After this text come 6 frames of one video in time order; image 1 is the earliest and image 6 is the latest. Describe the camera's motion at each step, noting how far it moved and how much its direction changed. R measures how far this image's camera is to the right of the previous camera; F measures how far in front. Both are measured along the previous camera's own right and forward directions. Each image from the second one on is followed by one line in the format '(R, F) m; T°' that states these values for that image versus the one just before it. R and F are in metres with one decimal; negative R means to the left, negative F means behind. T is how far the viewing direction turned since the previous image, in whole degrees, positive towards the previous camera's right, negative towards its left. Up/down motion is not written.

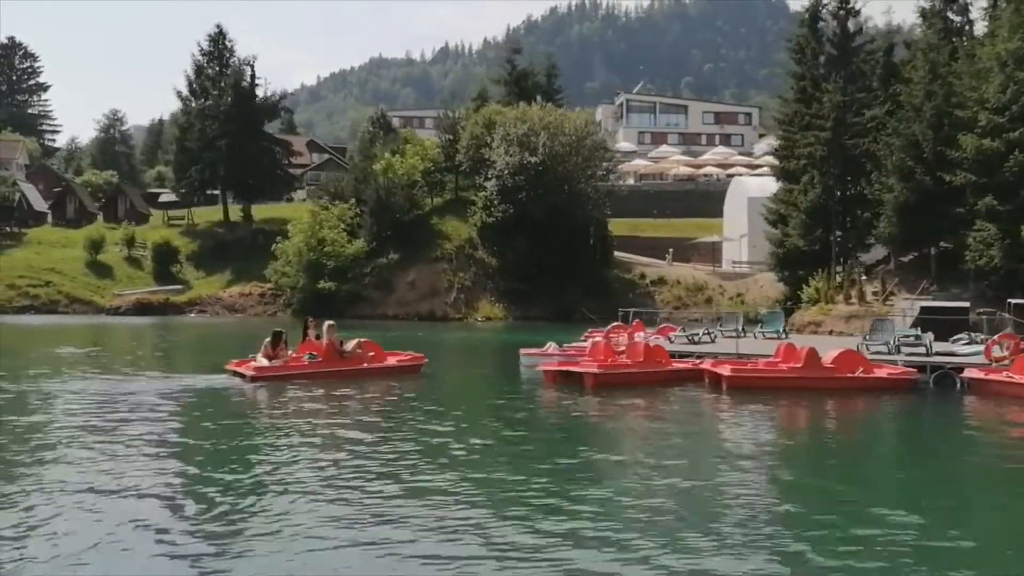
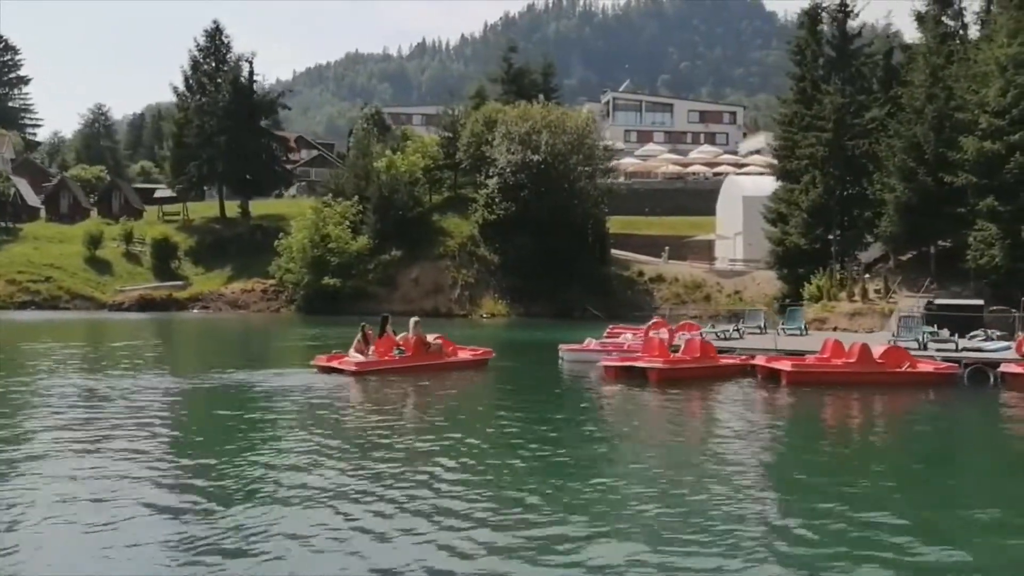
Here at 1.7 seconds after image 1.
(-2.0, -0.8) m; +2°
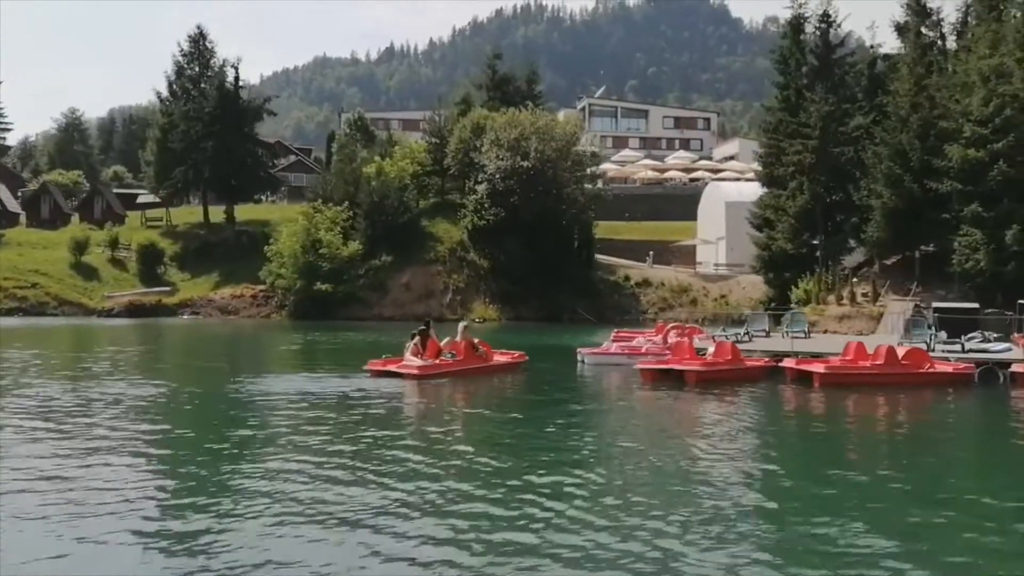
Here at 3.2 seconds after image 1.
(-1.6, -0.7) m; +2°
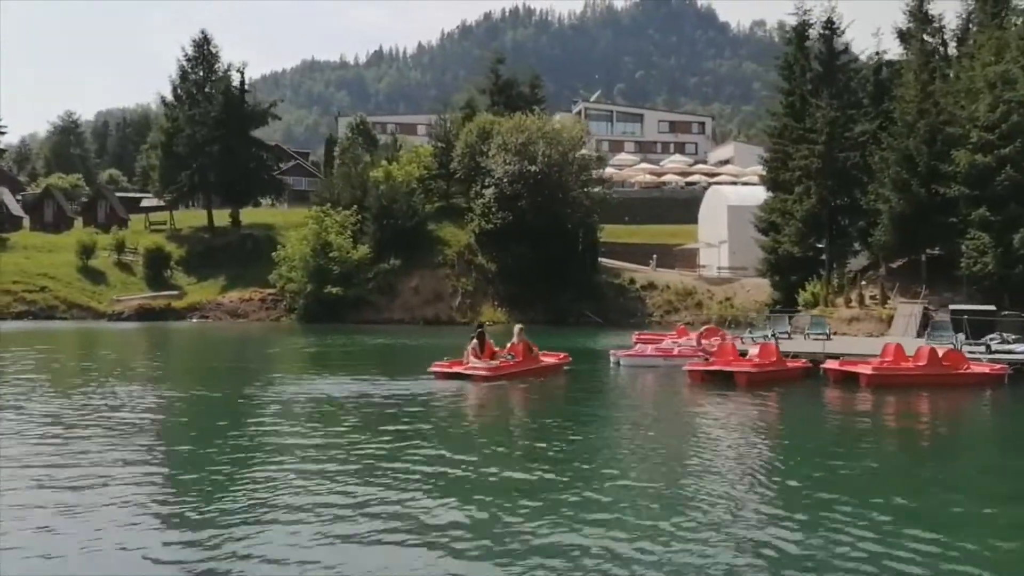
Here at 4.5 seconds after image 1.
(-1.5, -0.6) m; +1°
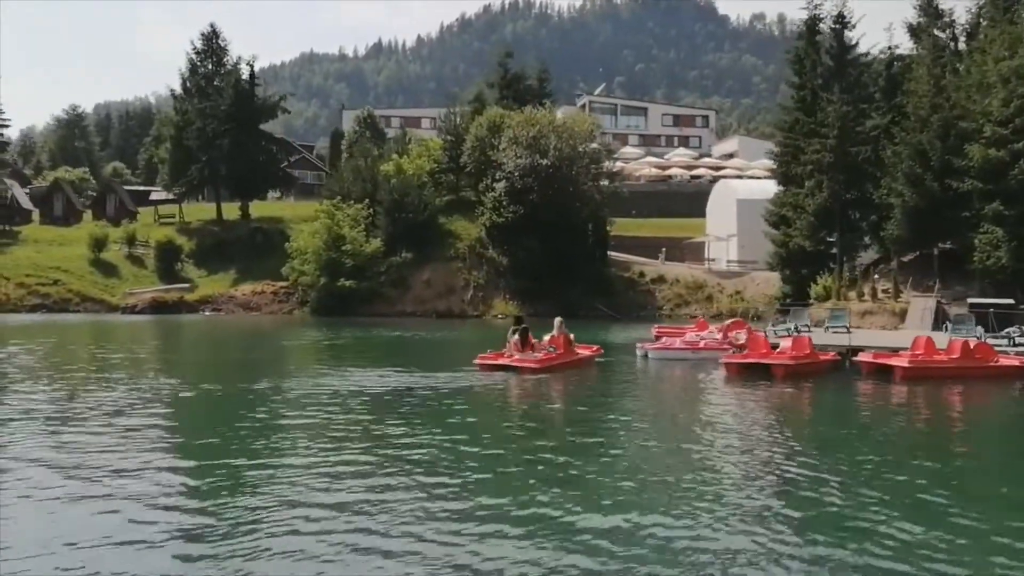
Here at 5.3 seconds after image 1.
(-1.0, -0.3) m; 0°
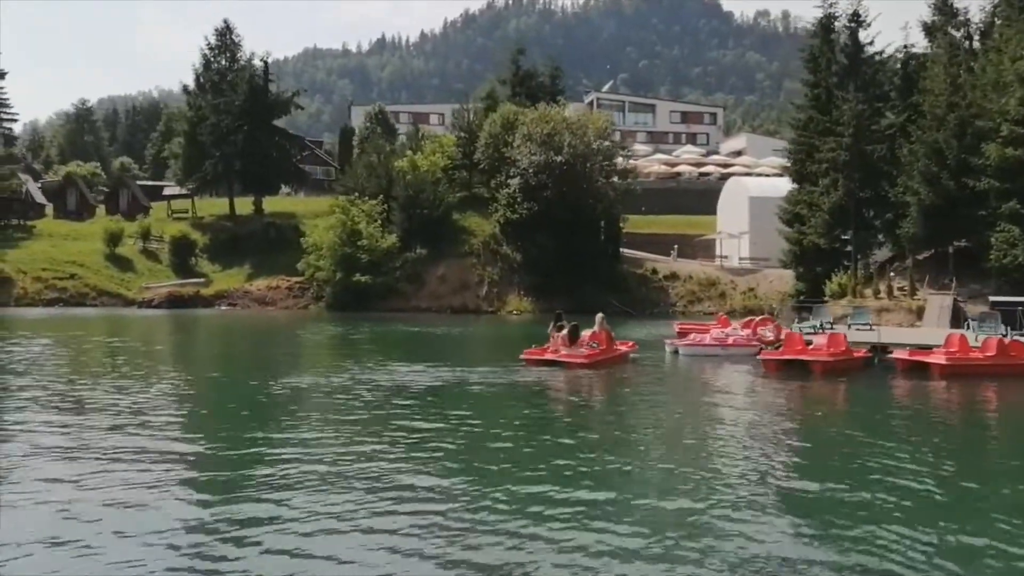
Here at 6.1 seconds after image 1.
(-1.0, -0.3) m; 0°
